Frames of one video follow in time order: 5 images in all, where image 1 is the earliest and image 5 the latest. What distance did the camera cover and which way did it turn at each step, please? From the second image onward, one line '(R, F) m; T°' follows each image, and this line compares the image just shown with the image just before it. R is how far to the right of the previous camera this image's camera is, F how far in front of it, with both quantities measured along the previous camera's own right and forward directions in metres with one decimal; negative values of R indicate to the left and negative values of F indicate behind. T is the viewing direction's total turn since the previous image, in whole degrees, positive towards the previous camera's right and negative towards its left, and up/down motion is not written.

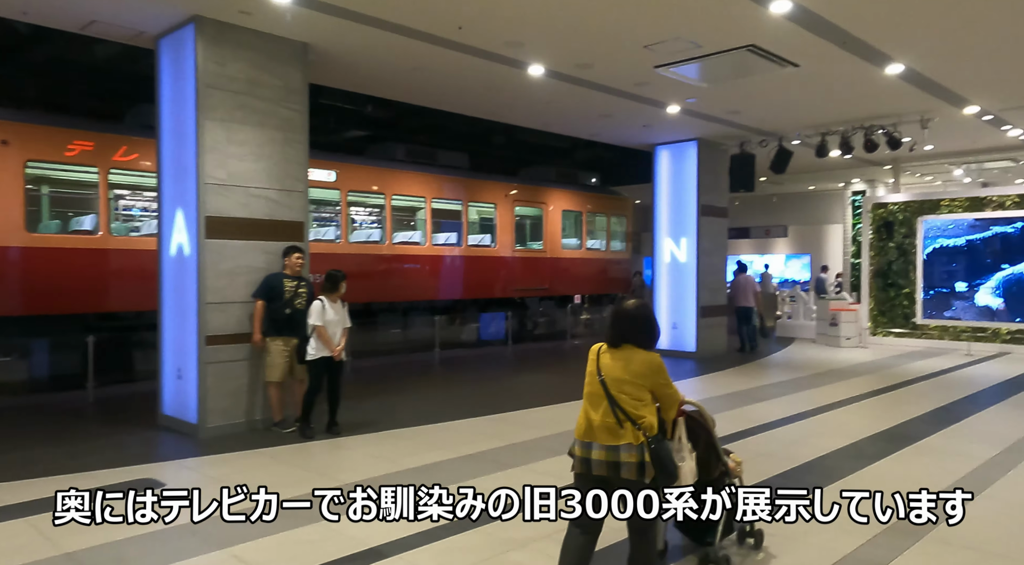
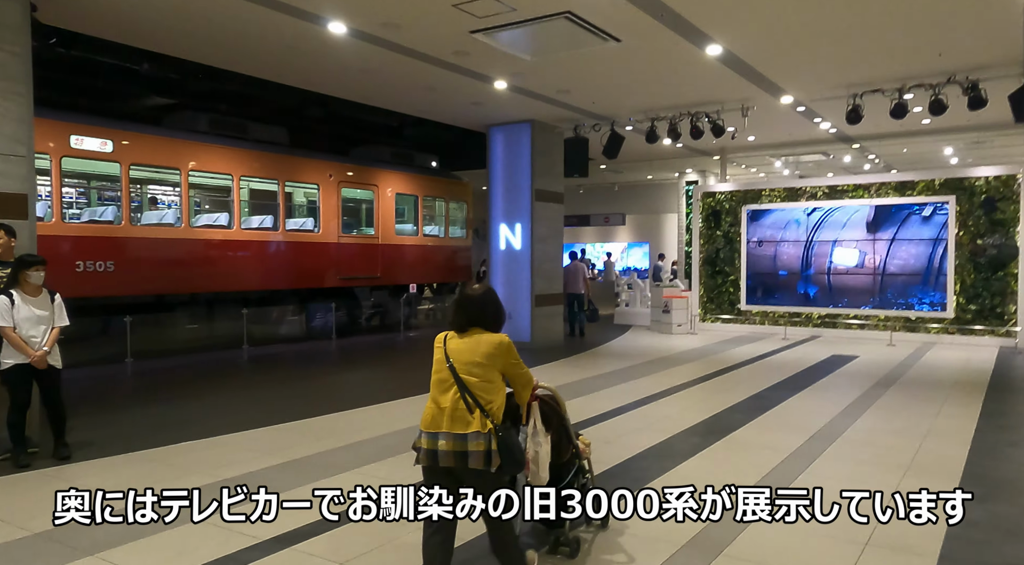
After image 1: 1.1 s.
(+0.6, +0.5) m; +10°
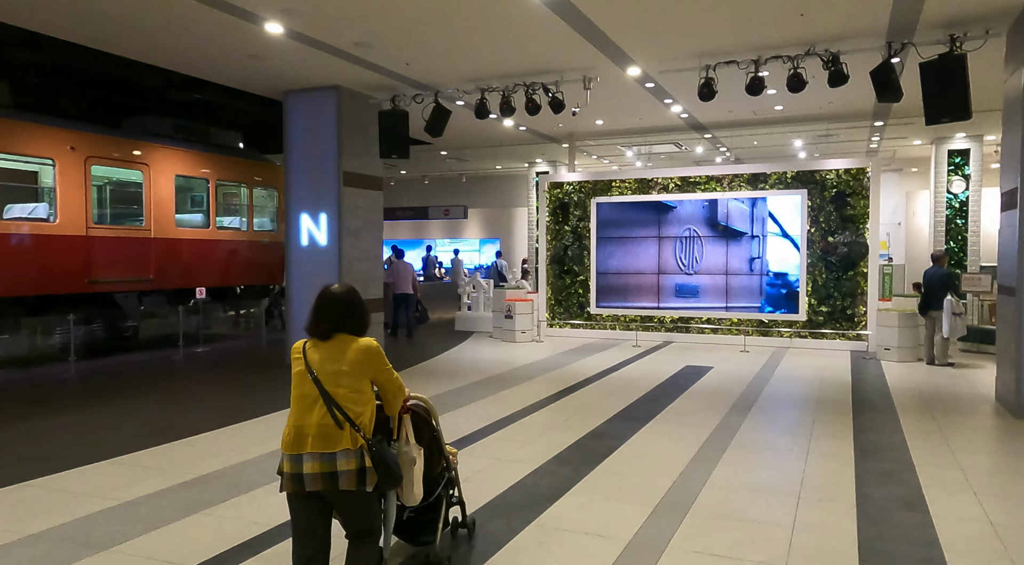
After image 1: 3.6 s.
(+0.8, +1.8) m; +10°
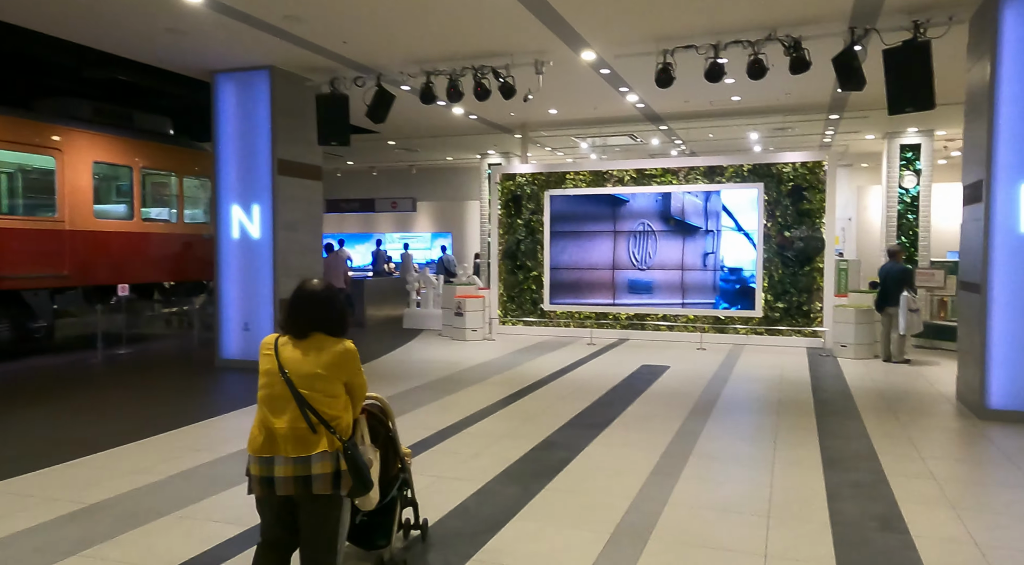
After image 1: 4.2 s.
(+0.1, +0.5) m; +3°
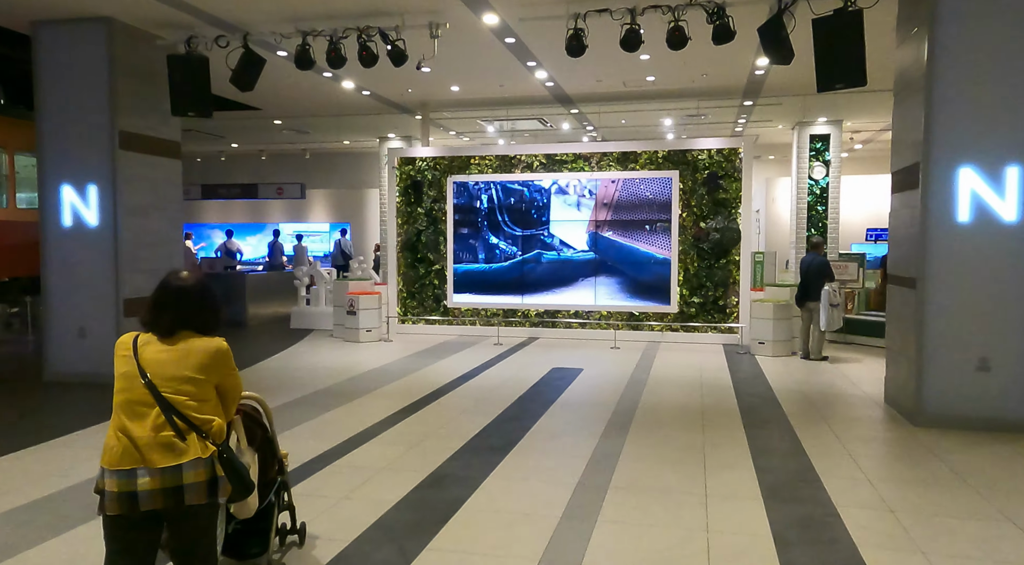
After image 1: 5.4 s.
(+0.2, +1.0) m; +7°
